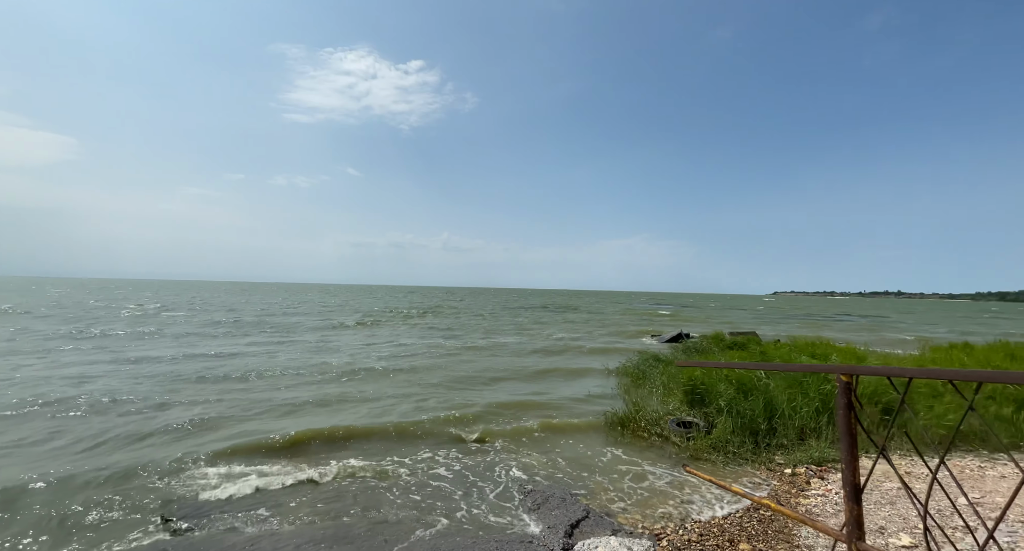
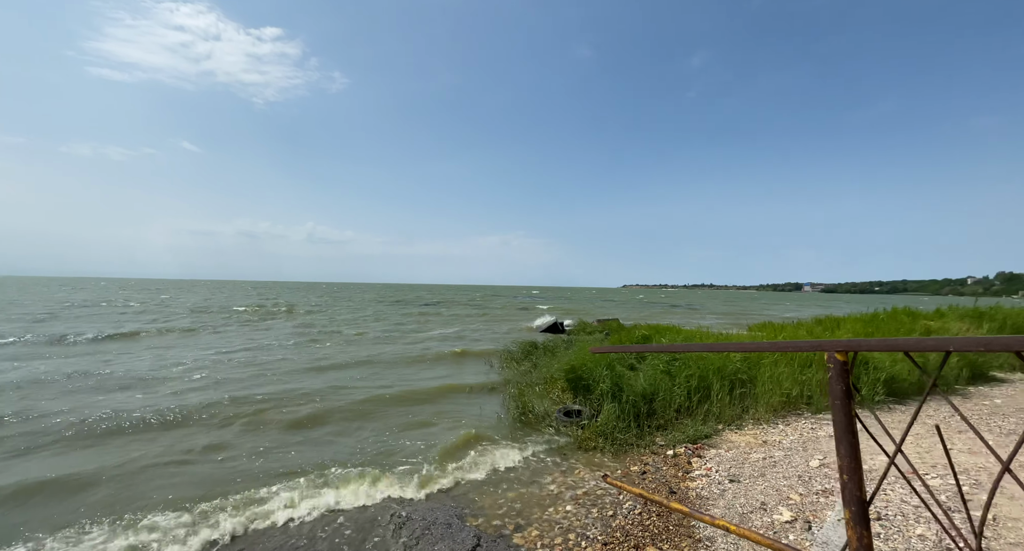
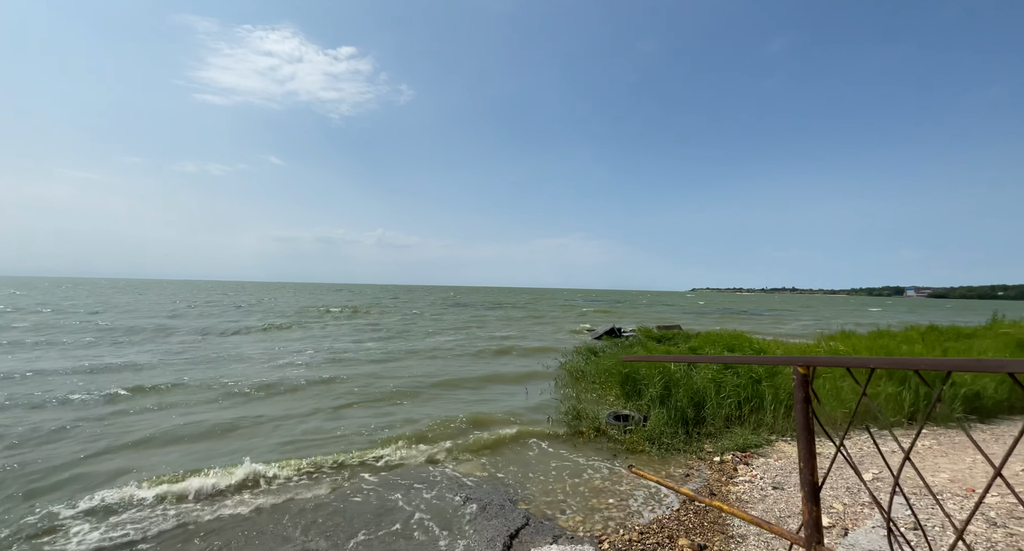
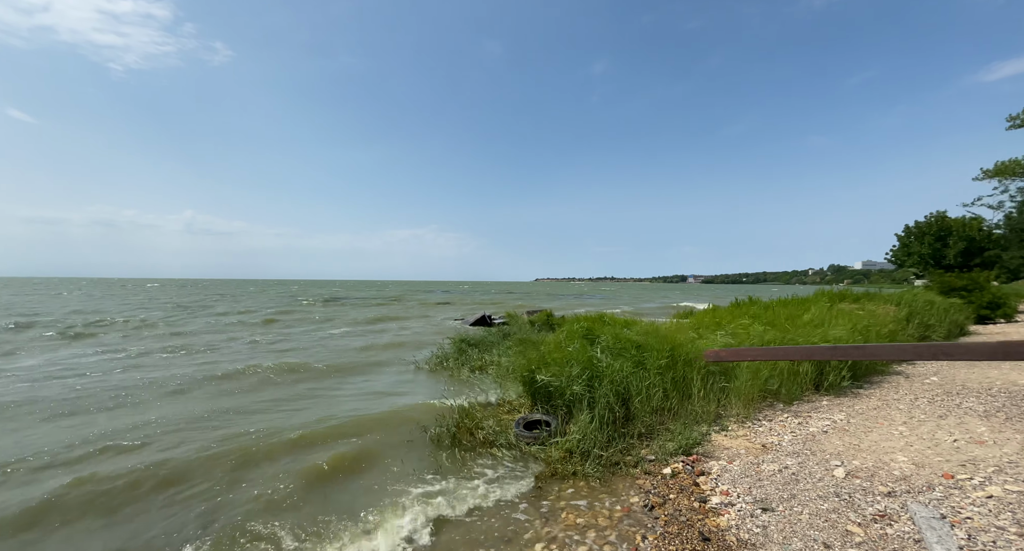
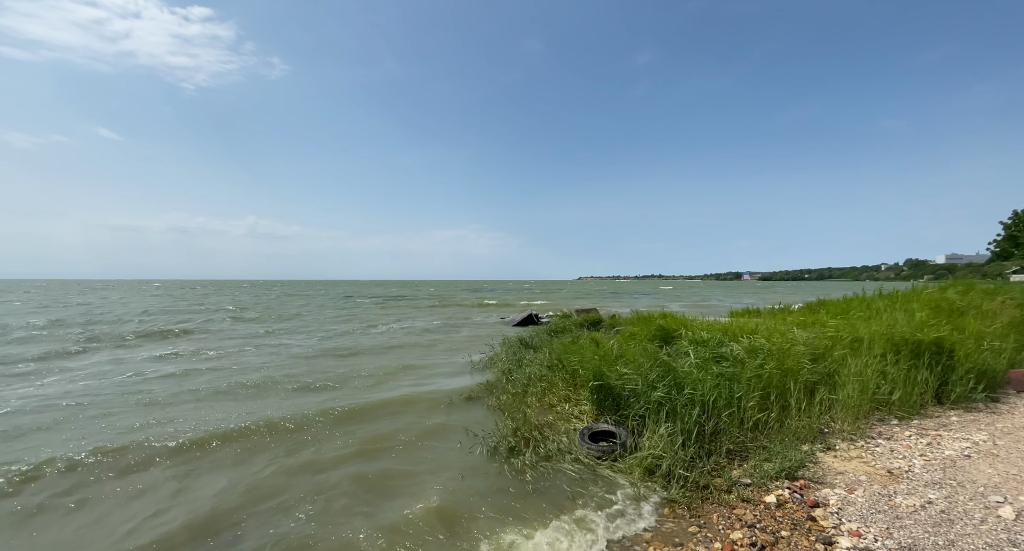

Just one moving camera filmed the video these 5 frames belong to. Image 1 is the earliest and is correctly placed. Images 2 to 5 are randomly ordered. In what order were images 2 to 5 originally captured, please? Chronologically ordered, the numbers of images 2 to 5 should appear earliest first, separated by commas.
3, 2, 4, 5
